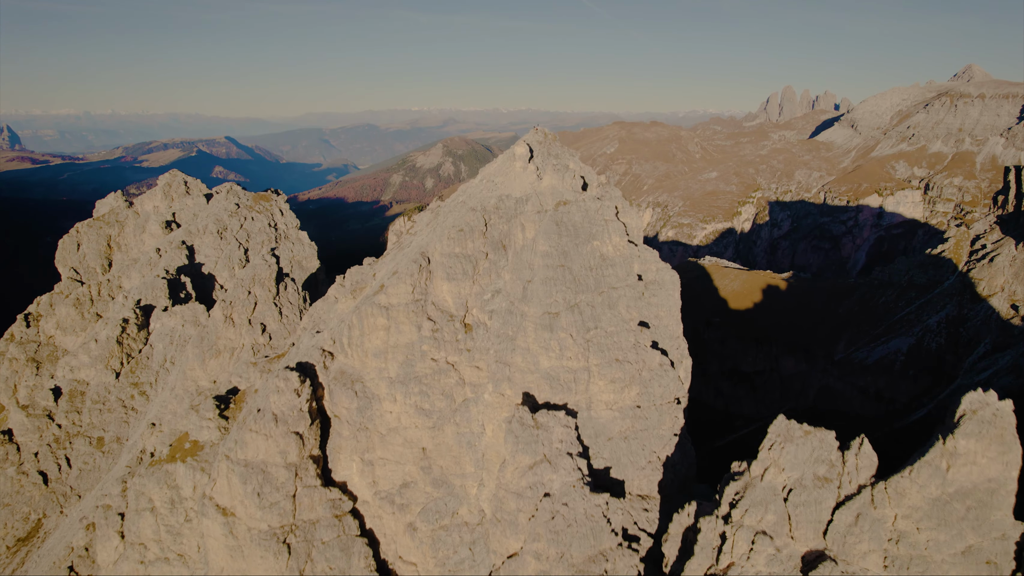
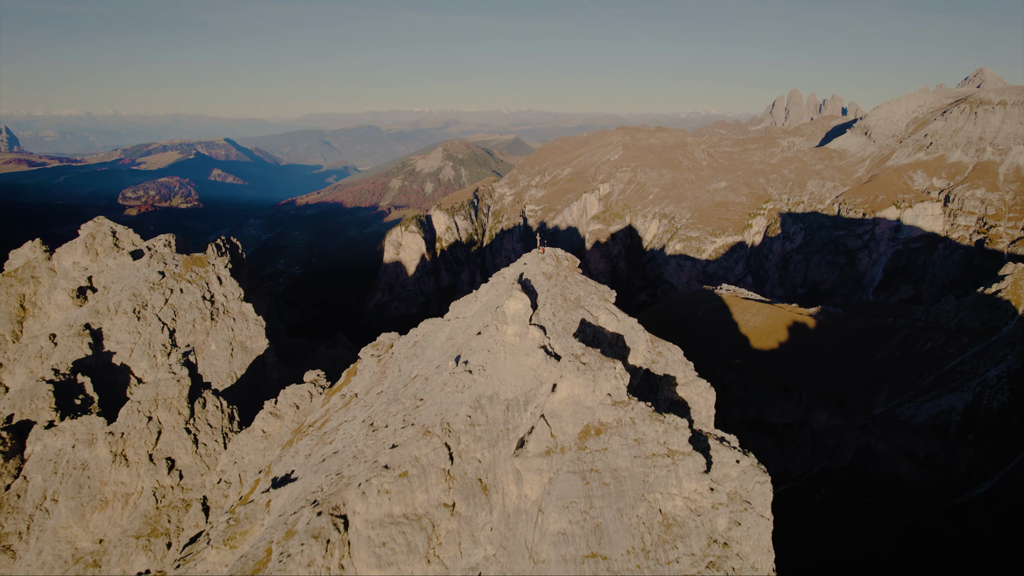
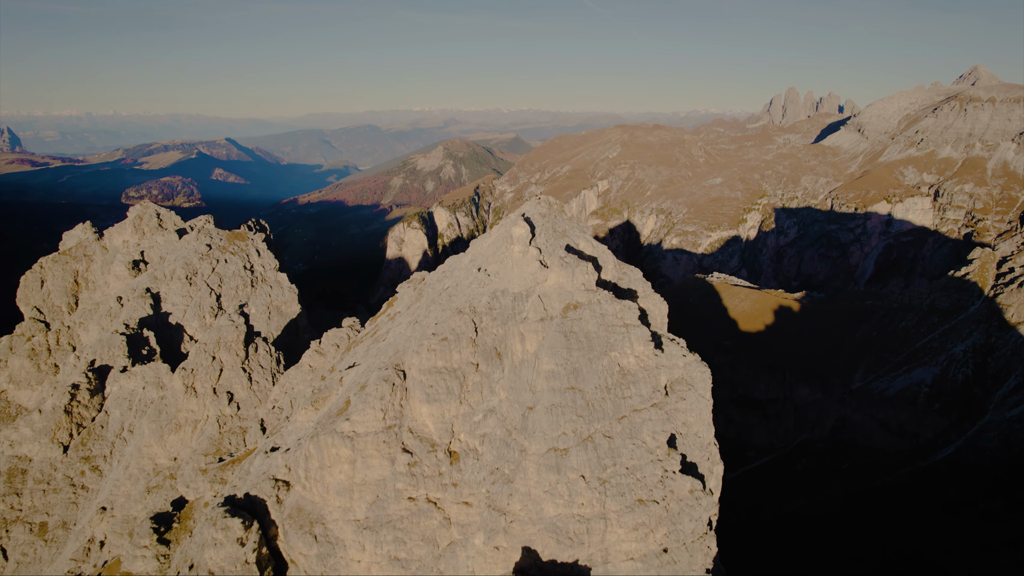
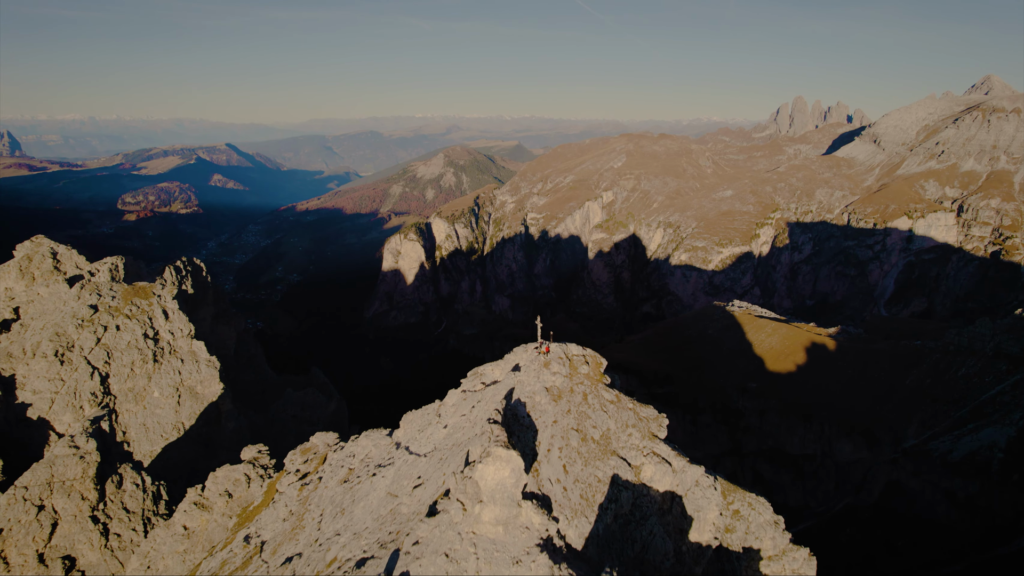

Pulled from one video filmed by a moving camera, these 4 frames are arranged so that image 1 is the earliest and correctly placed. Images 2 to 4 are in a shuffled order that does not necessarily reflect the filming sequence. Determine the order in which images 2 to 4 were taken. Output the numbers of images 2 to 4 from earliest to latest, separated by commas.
3, 2, 4
